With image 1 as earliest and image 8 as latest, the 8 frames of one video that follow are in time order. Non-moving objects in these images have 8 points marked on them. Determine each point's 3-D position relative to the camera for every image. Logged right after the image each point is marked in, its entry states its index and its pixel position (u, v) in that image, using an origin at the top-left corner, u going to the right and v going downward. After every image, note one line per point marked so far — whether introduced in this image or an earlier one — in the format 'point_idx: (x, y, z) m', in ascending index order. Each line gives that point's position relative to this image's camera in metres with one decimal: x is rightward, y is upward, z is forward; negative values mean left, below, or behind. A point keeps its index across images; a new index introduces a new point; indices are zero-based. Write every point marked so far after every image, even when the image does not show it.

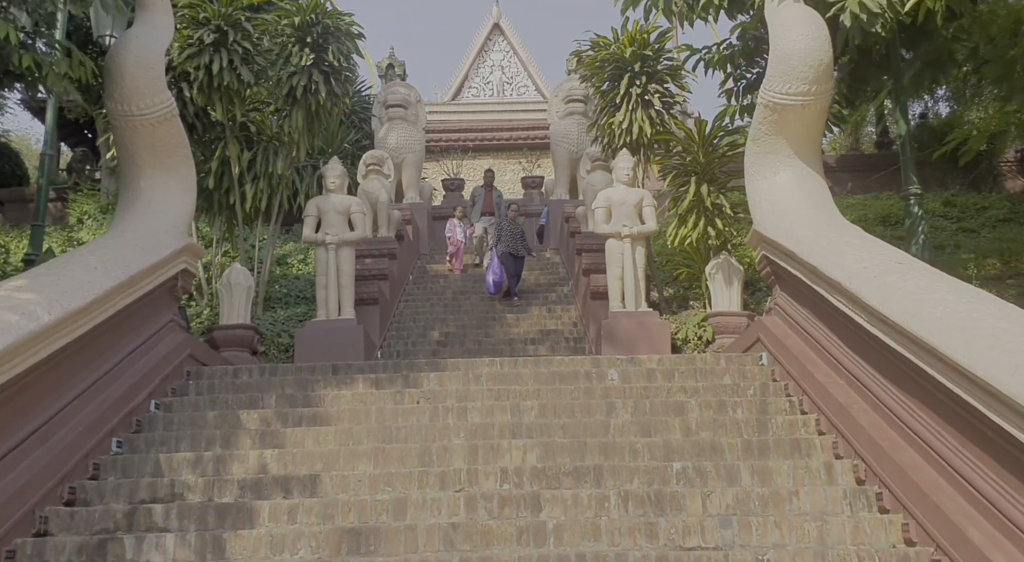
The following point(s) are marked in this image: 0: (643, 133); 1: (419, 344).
0: (+1.7, +1.8, +11.6) m
1: (-1.1, -0.7, +10.8) m
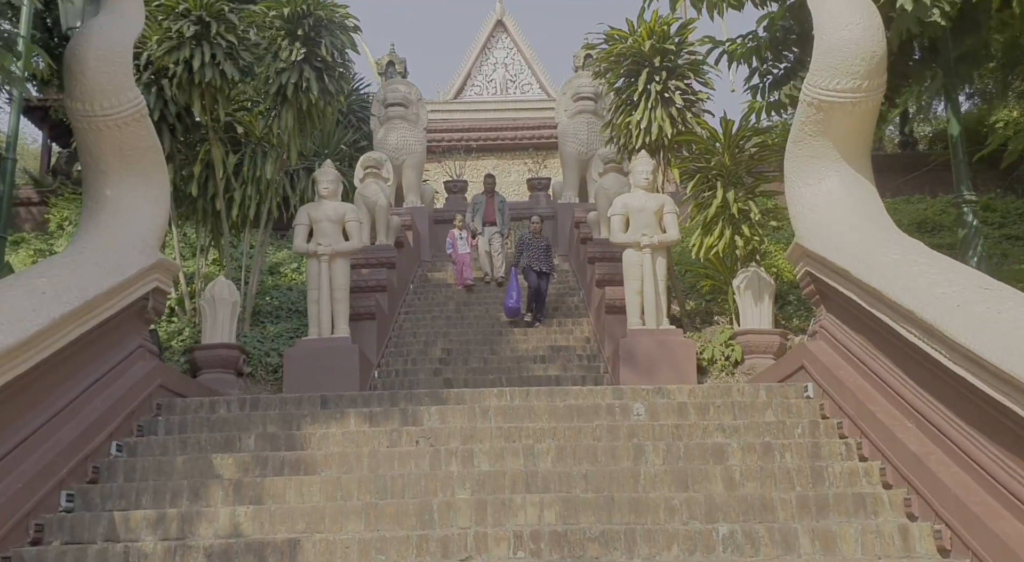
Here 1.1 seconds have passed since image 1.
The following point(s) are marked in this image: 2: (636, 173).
0: (+1.8, +1.7, +10.7) m
1: (-1.0, -0.9, +10.0) m
2: (+1.2, +1.1, +9.3) m
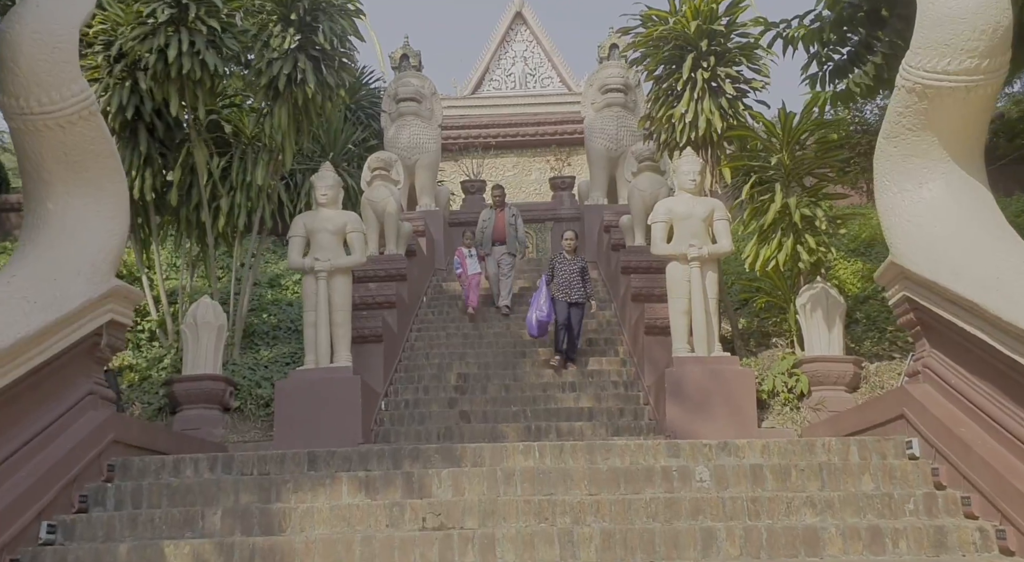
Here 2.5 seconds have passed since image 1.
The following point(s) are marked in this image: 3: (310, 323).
0: (+2.0, +1.6, +9.5) m
1: (-0.7, -1.0, +8.8) m
2: (+1.4, +0.9, +8.1) m
3: (-1.7, -0.4, +7.8) m
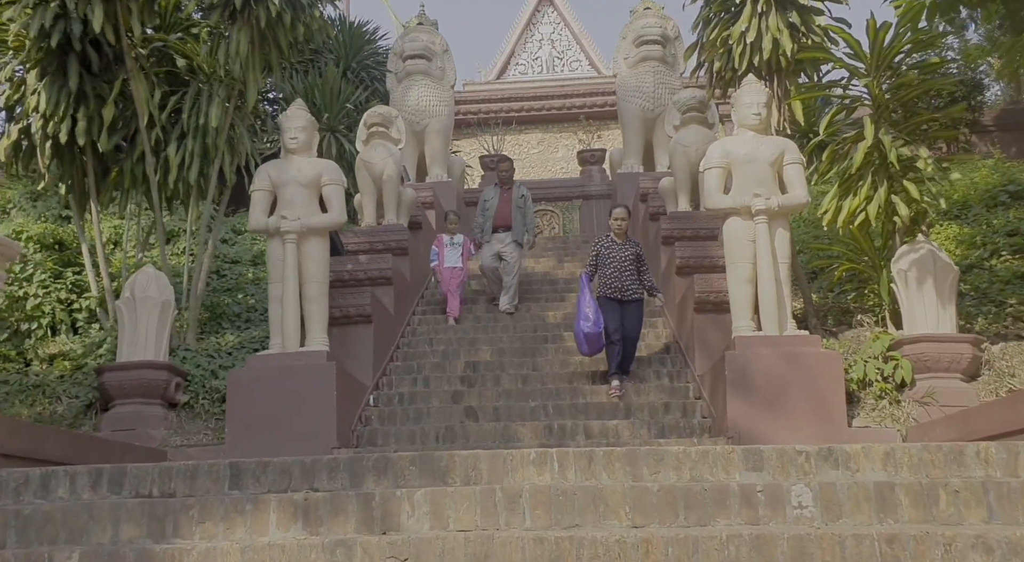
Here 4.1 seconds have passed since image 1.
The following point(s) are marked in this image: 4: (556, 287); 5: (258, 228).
0: (+2.2, +1.8, +7.8) m
1: (-0.6, -0.8, +7.2) m
2: (+1.6, +1.2, +6.4) m
3: (-1.6, -0.1, +6.3) m
4: (+0.4, -0.1, +9.7) m
5: (-1.7, +0.4, +6.4) m
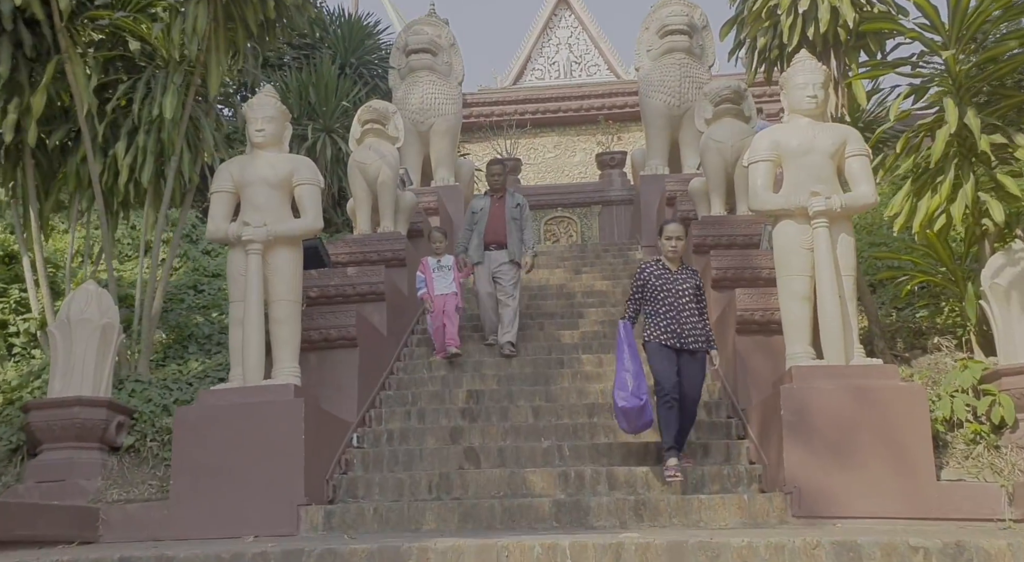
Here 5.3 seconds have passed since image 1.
0: (+2.2, +1.7, +6.7) m
1: (-0.5, -0.9, +6.1) m
2: (+1.6, +1.1, +5.3) m
3: (-1.5, -0.2, +5.3) m
4: (+0.6, -0.2, +8.6) m
5: (-1.7, +0.3, +5.4) m
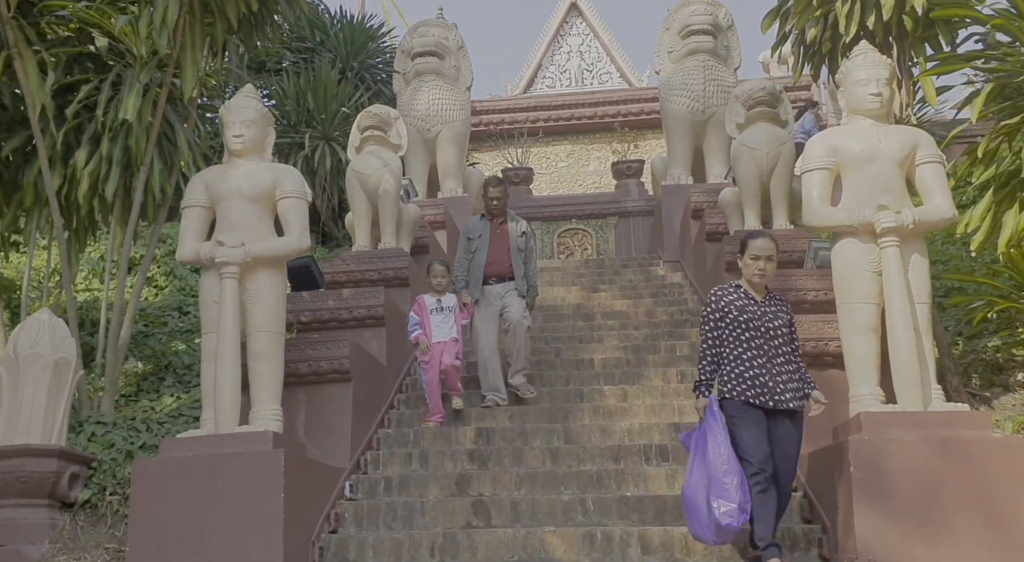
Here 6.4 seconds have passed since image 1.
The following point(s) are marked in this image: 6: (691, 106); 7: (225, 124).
0: (+2.3, +1.6, +6.0) m
1: (-0.4, -1.0, +5.4) m
2: (+1.7, +0.9, +4.6) m
3: (-1.5, -0.4, +4.6) m
4: (+0.7, -0.4, +7.9) m
5: (-1.6, +0.1, +4.7) m
6: (+1.9, +1.8, +9.8) m
7: (-1.5, +0.8, +4.9) m
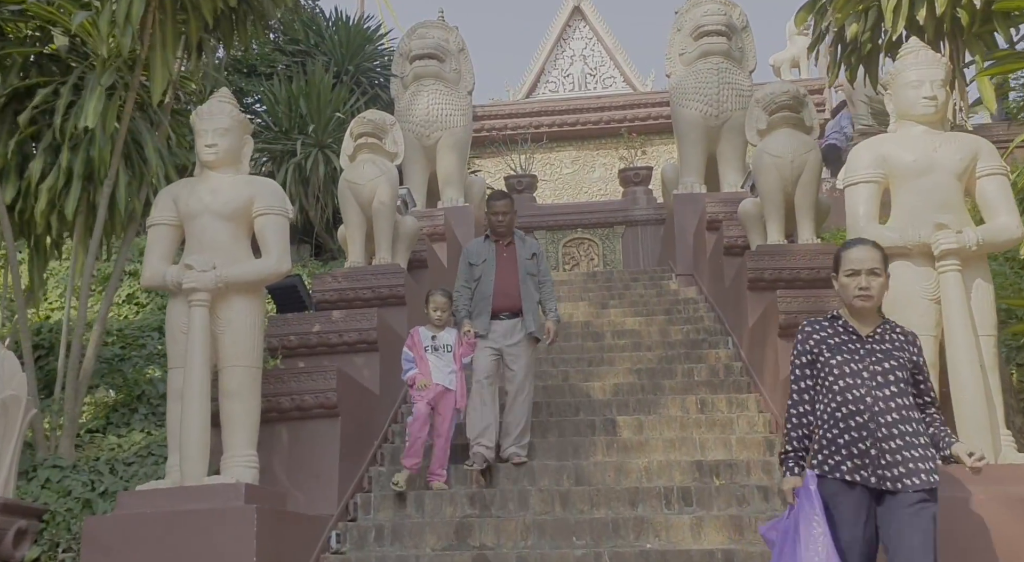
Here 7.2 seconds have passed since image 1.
0: (+2.3, +1.4, +5.5) m
1: (-0.4, -1.2, +4.9) m
2: (+1.7, +0.8, +4.1) m
3: (-1.4, -0.5, +4.0) m
4: (+0.7, -0.5, +7.4) m
5: (-1.6, 0.0, +4.1) m
6: (+1.9, +1.7, +9.3) m
7: (-1.5, +0.7, +4.3) m
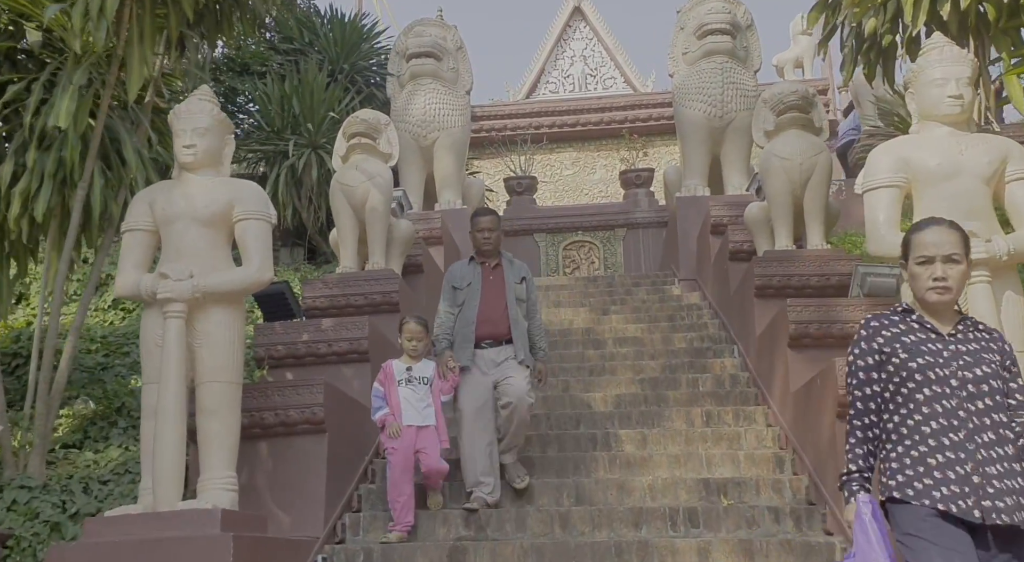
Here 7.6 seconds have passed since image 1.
0: (+2.3, +1.4, +5.2) m
1: (-0.4, -1.2, +4.6) m
2: (+1.7, +0.8, +3.8) m
3: (-1.5, -0.5, +3.8) m
4: (+0.7, -0.5, +7.1) m
5: (-1.6, 0.0, +3.9) m
6: (+1.9, +1.6, +9.0) m
7: (-1.5, +0.6, +4.1) m
